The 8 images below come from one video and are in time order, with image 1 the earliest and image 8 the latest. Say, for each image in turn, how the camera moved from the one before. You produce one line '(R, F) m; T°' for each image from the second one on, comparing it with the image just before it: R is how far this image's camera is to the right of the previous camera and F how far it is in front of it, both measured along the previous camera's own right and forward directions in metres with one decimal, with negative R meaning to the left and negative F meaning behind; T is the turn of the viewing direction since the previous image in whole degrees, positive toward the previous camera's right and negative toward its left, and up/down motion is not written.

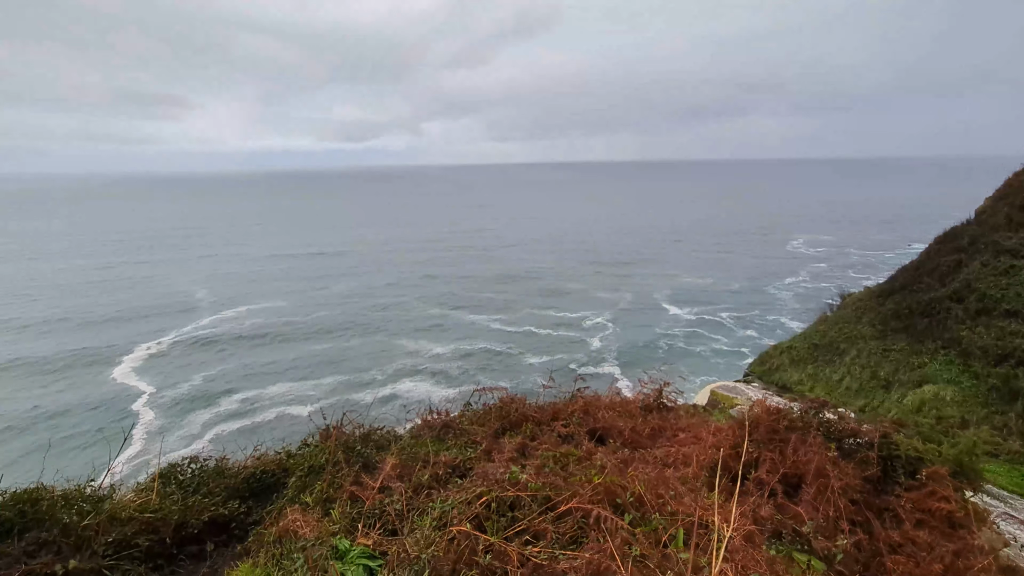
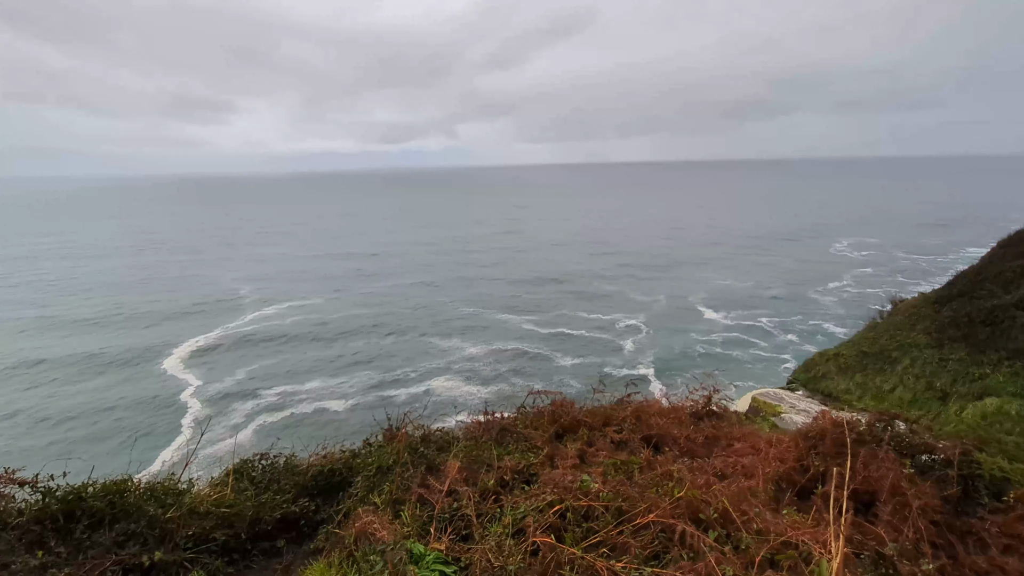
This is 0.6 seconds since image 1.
(-0.3, 0.0) m; -4°
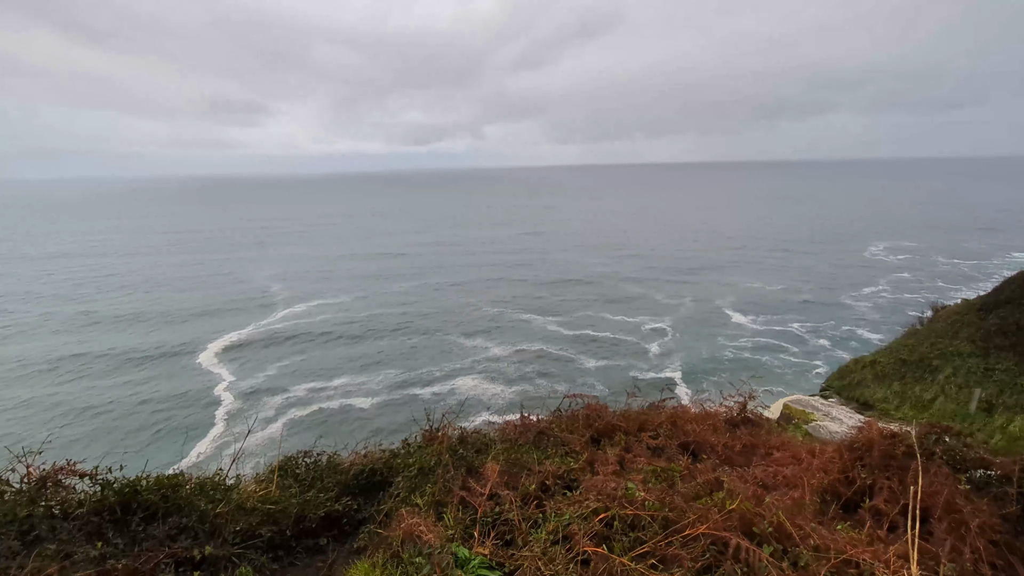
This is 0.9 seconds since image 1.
(-0.1, 0.0) m; -3°
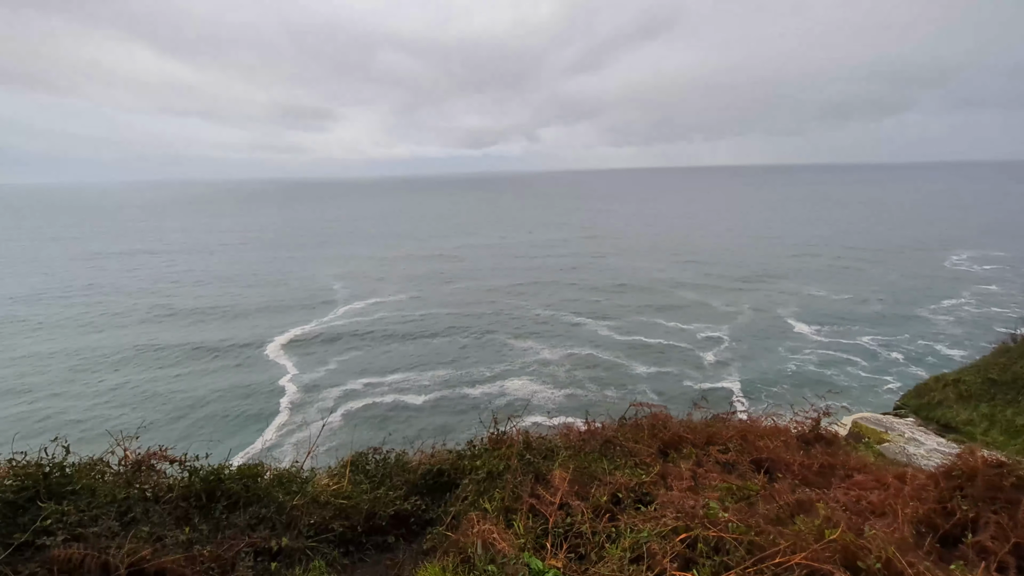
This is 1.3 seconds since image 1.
(-0.2, +0.1) m; -6°
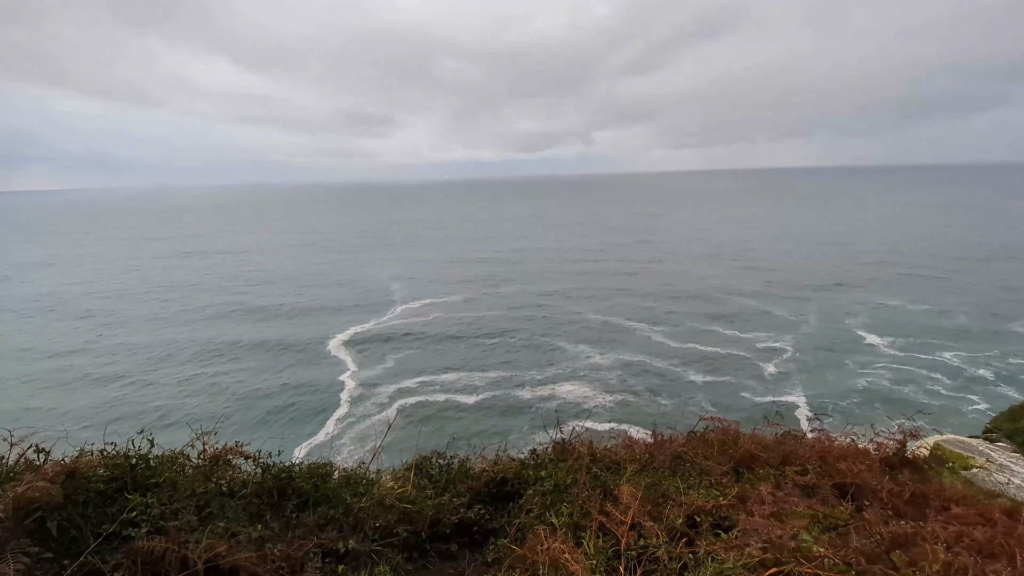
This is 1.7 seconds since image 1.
(-0.1, +0.1) m; -6°
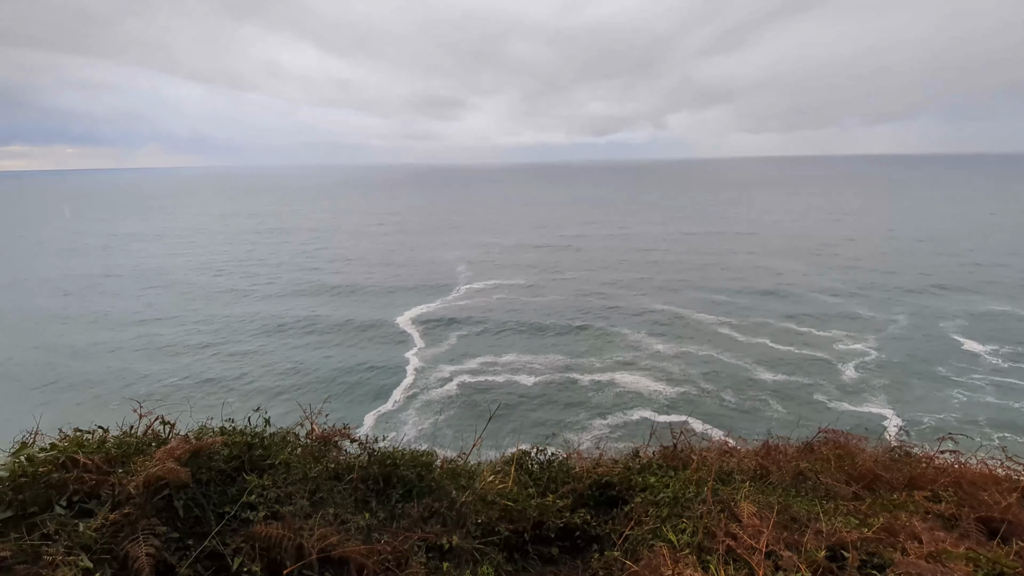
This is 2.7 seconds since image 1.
(-0.4, +0.3) m; -7°
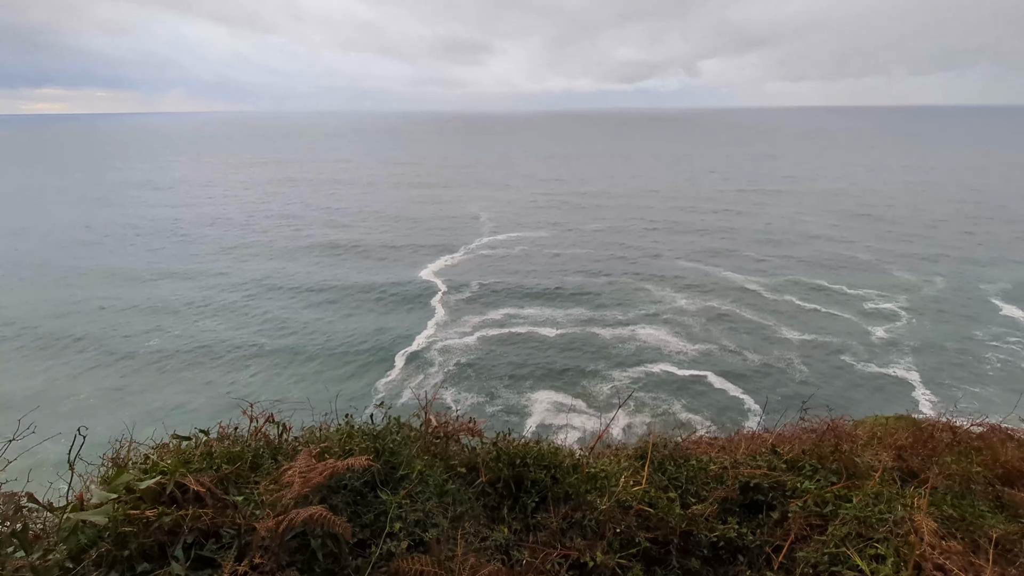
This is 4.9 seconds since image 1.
(-0.8, +0.7) m; -3°
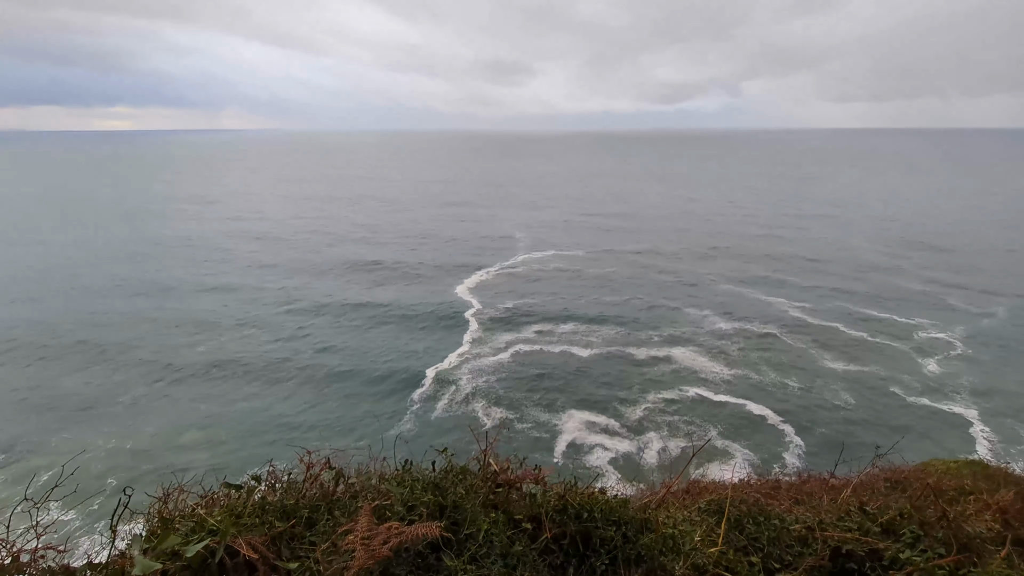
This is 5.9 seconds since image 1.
(-0.2, +0.3) m; -4°
